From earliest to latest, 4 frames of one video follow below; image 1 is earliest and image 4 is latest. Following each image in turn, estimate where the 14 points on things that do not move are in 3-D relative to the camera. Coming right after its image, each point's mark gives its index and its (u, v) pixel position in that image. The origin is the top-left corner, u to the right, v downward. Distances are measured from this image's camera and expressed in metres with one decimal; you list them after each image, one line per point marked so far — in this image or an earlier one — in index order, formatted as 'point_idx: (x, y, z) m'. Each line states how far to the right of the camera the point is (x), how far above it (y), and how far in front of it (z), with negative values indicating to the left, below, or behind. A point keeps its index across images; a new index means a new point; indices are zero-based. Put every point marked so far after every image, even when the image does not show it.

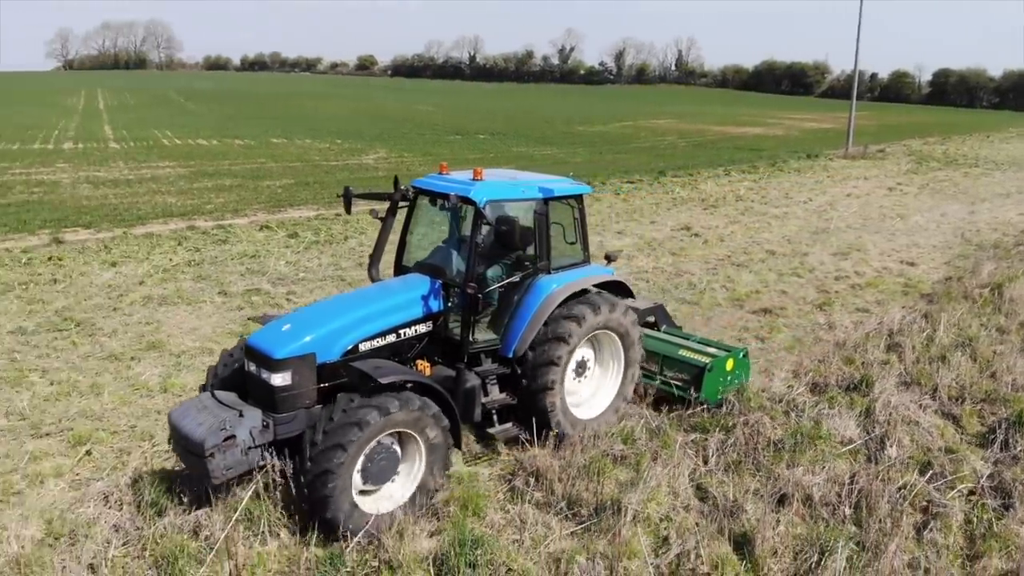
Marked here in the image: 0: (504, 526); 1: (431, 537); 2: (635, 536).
0: (0.0, -1.2, +5.0) m
1: (-0.4, -1.2, +4.7) m
2: (+0.6, -1.2, +5.0) m
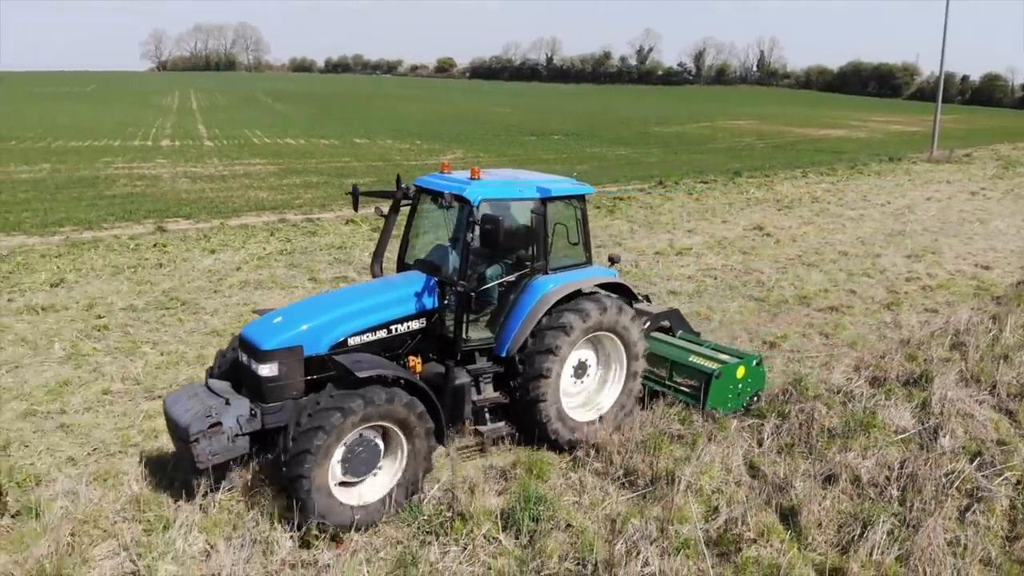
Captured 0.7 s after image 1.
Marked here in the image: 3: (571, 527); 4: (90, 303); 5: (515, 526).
0: (+0.3, -1.1, +5.4) m
1: (-0.1, -1.1, +5.2) m
2: (+0.9, -1.2, +5.4) m
3: (+0.3, -1.2, +4.8) m
4: (-3.2, -0.1, +7.6) m
5: (0.0, -1.1, +4.8) m
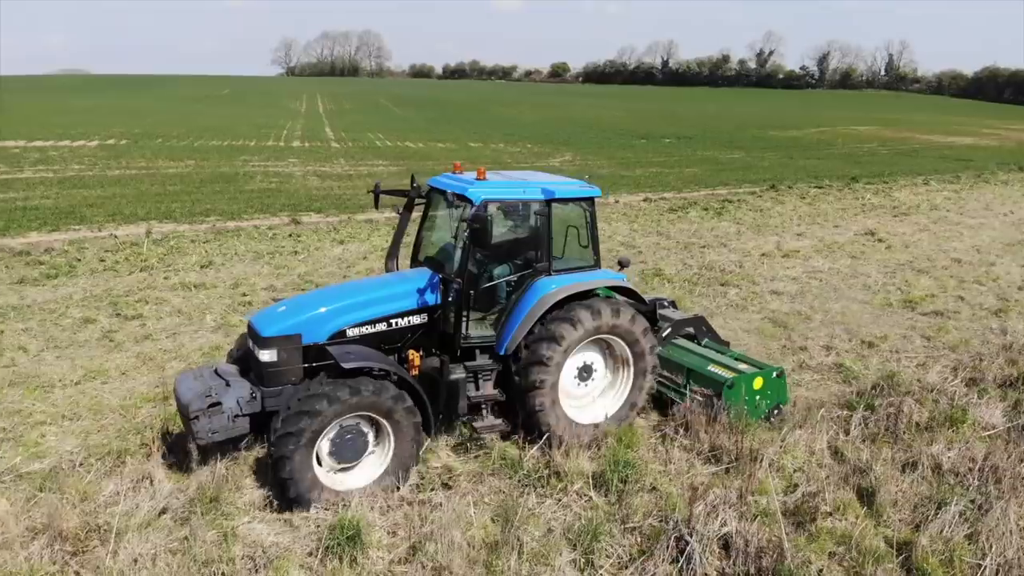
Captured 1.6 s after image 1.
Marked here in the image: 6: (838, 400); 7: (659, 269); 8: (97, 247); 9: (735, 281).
0: (+0.8, -1.0, +5.9) m
1: (+0.5, -1.0, +5.7) m
2: (+1.5, -1.1, +5.8) m
3: (+0.8, -1.1, +5.3) m
4: (-2.3, 0.0, +8.5) m
5: (+0.5, -1.0, +5.3) m
6: (+2.6, -0.9, +7.9) m
7: (+2.0, +0.3, +13.3) m
8: (-4.0, +0.4, +9.7) m
9: (+2.9, +0.1, +13.0) m
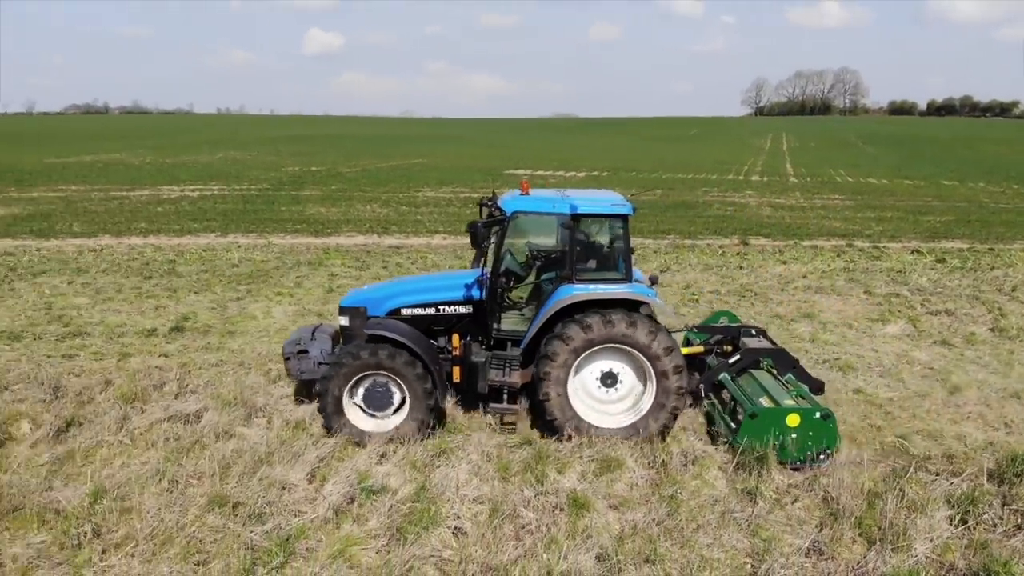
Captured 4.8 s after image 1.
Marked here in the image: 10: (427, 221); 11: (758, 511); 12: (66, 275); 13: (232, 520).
0: (+3.5, -1.1, +6.3) m
1: (+3.0, -1.1, +6.3) m
2: (+4.0, -1.3, +5.9) m
3: (+3.1, -1.2, +5.8) m
4: (+1.8, 0.0, +10.1) m
5: (+2.9, -1.1, +5.9) m
6: (+5.9, -1.3, +7.4) m
7: (+7.8, -0.4, +12.5) m
8: (+0.9, +0.4, +11.9) m
9: (+8.5, -0.6, +11.8) m
10: (-1.3, +1.0, +15.1) m
11: (+1.2, -1.1, +5.0) m
12: (-4.4, +0.1, +10.0) m
13: (-1.2, -1.0, +4.3) m
